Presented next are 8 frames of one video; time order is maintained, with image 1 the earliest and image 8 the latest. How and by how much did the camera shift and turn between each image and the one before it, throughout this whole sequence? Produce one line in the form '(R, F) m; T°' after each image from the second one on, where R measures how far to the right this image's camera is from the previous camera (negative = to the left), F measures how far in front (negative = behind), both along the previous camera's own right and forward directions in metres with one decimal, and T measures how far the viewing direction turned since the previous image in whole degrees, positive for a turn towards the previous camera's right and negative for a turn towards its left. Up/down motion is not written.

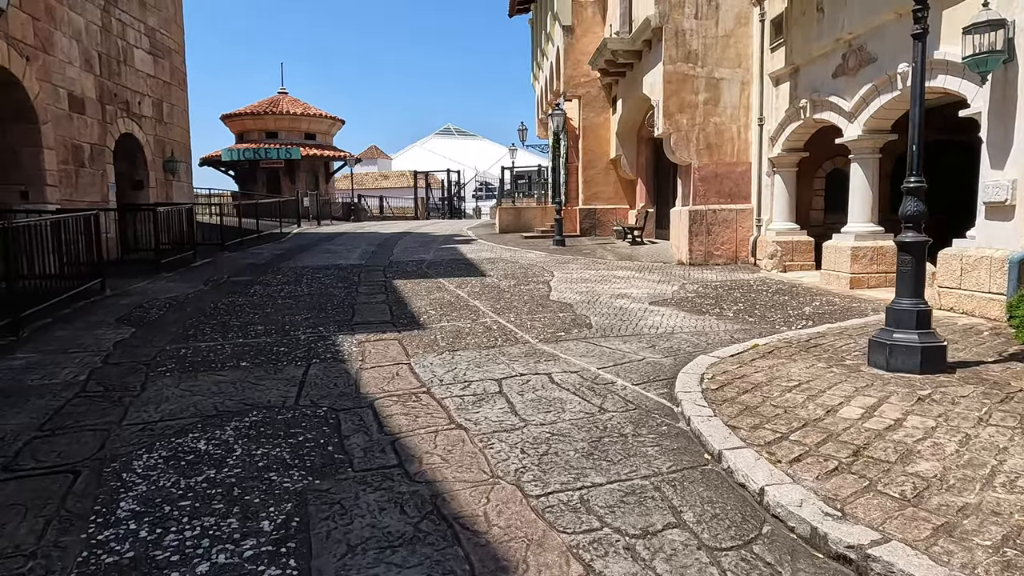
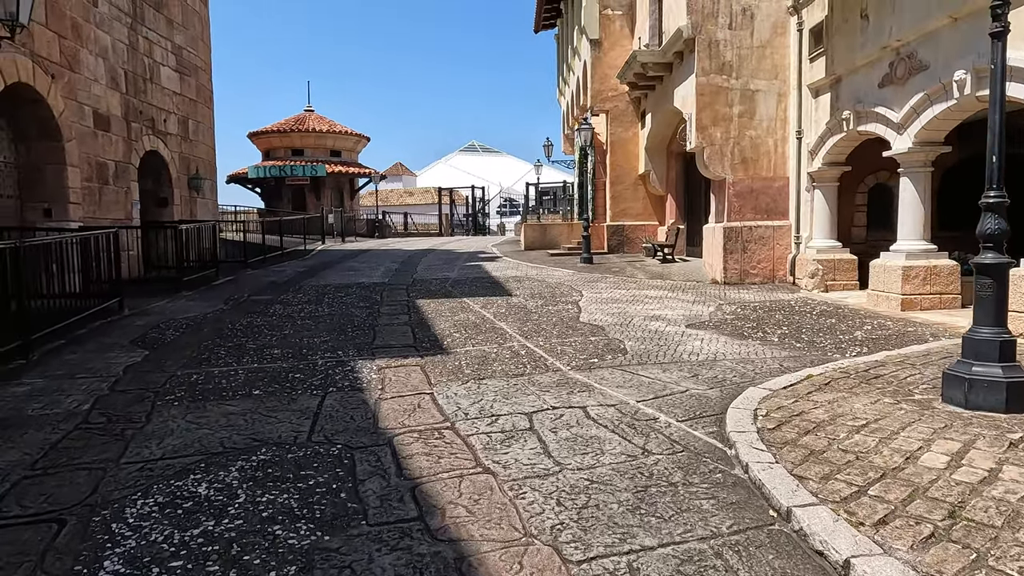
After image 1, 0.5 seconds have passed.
(0.0, +0.4) m; -2°
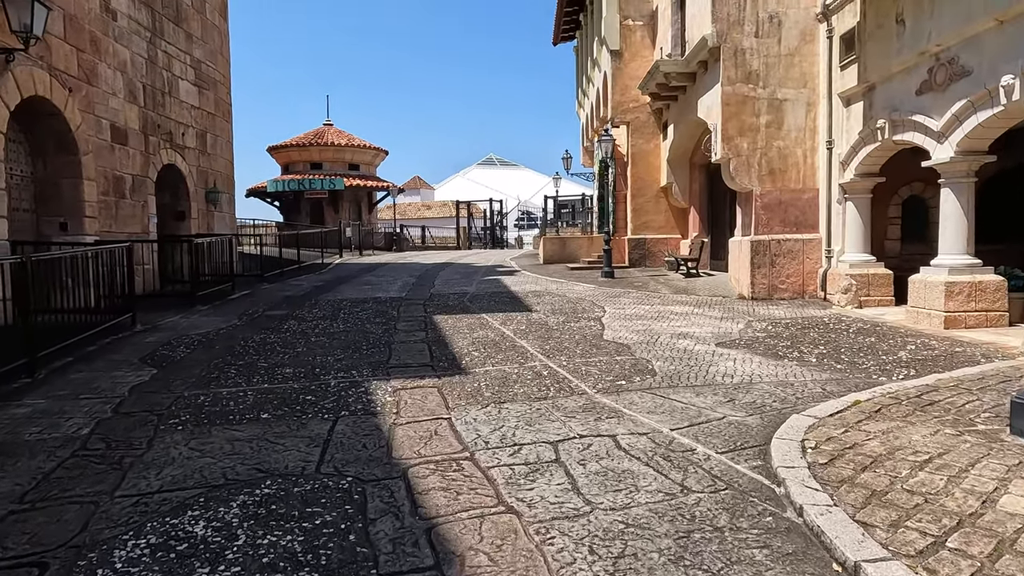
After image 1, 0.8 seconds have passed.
(0.0, +0.3) m; -1°
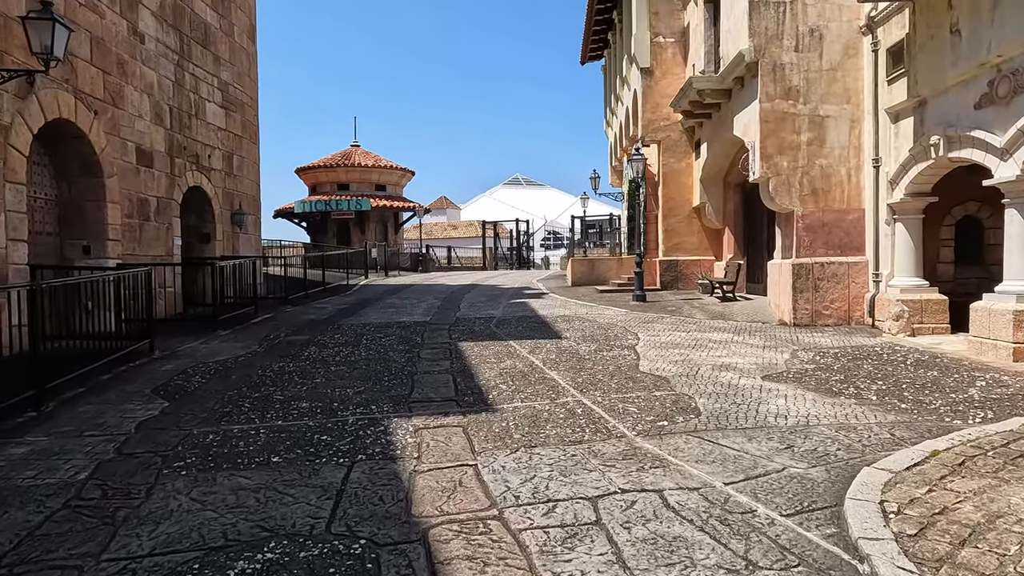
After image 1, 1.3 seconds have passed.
(0.0, +0.4) m; -2°
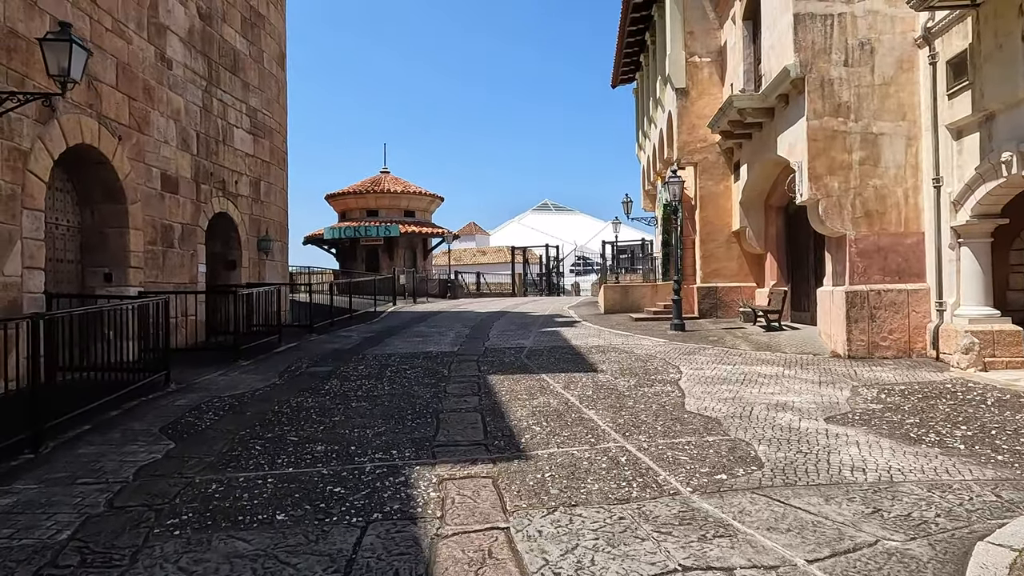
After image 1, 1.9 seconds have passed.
(0.0, +0.5) m; -2°
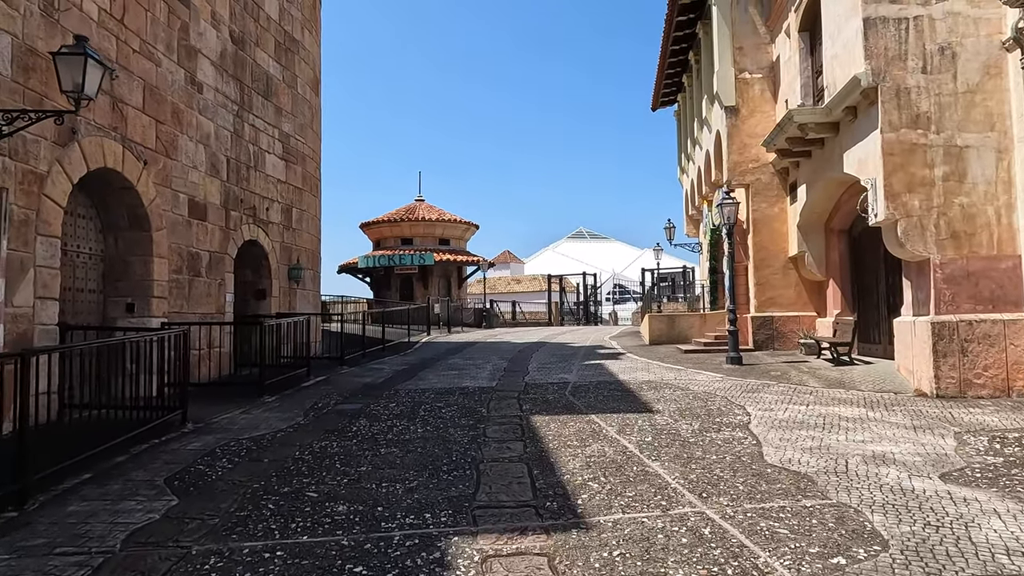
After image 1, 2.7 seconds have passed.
(-0.1, +0.7) m; -3°
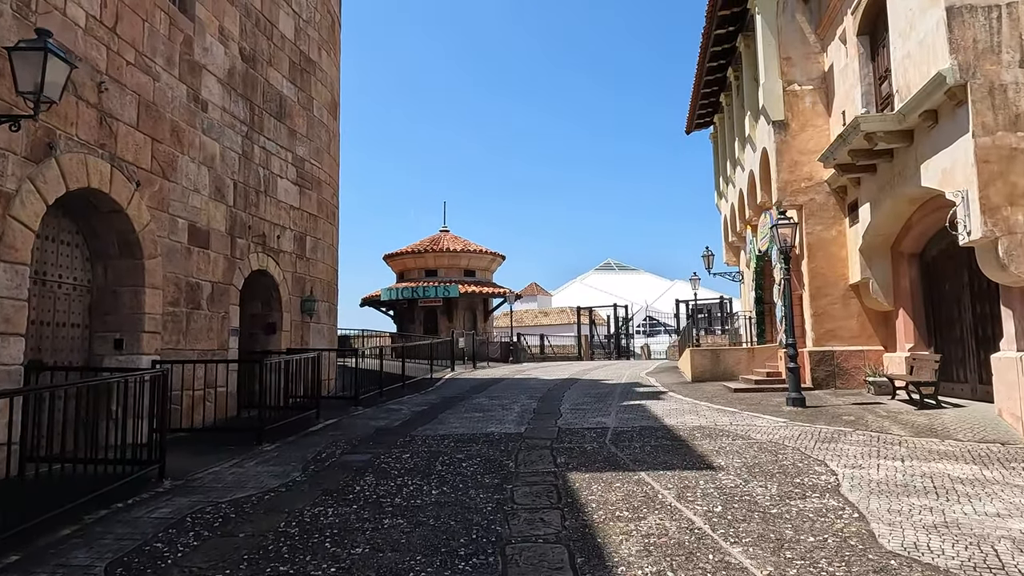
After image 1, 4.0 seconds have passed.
(0.0, +1.1) m; -2°
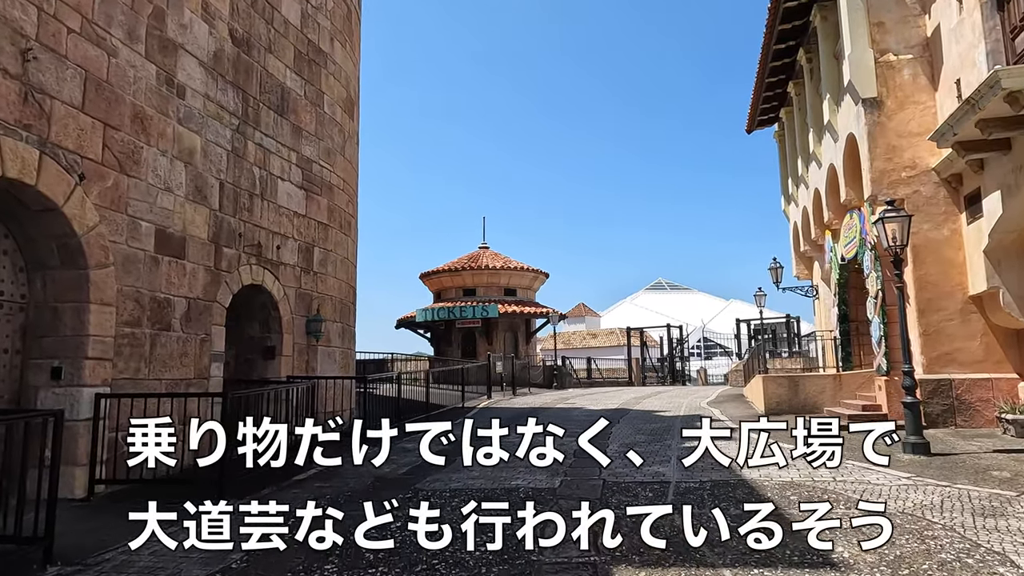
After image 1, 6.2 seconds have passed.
(+0.2, +1.8) m; -4°
